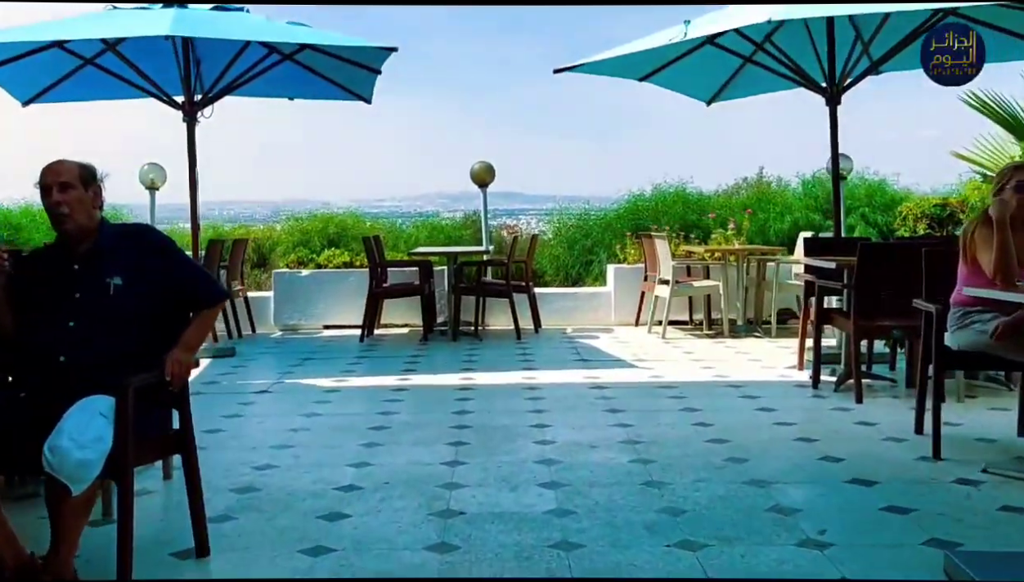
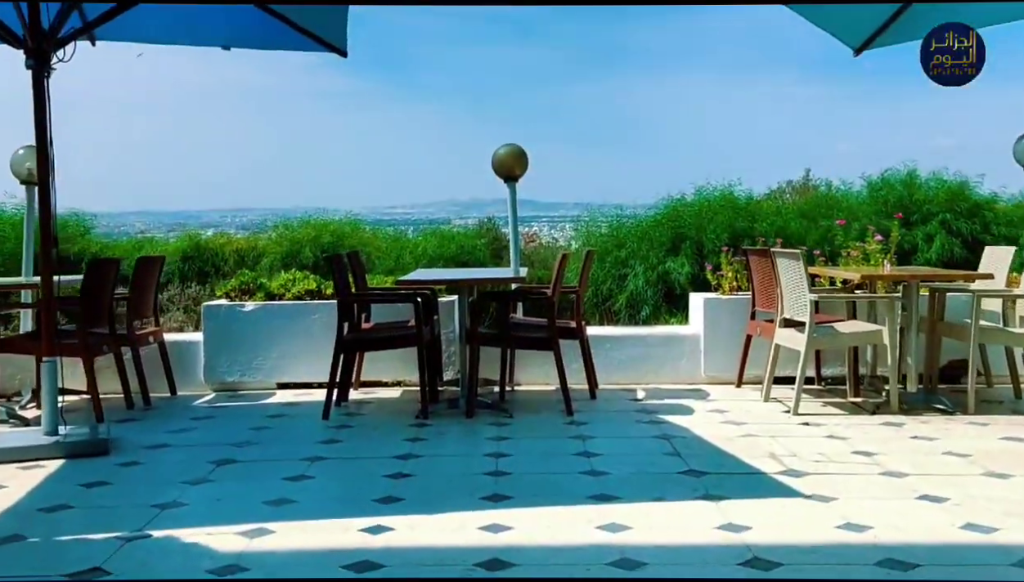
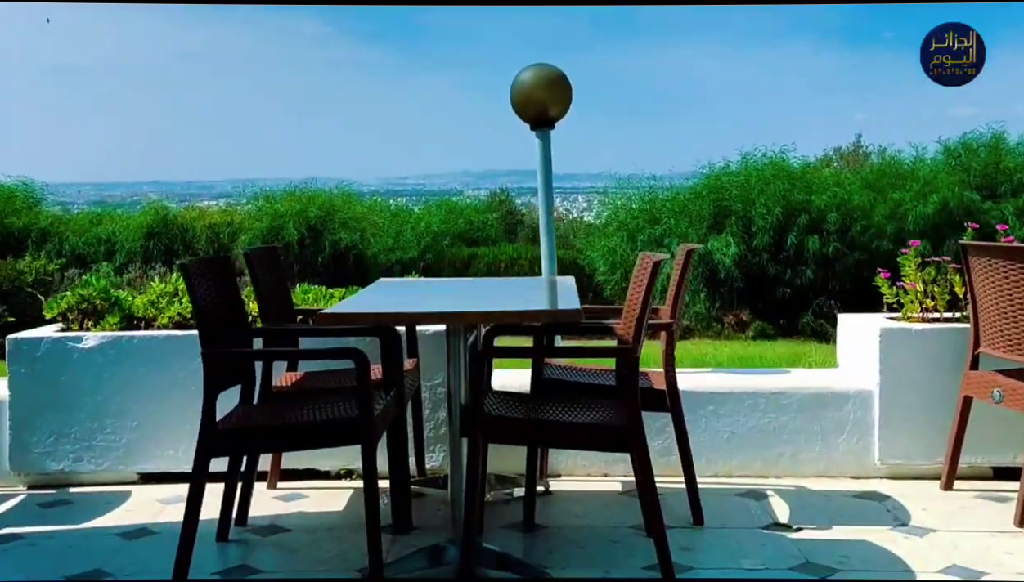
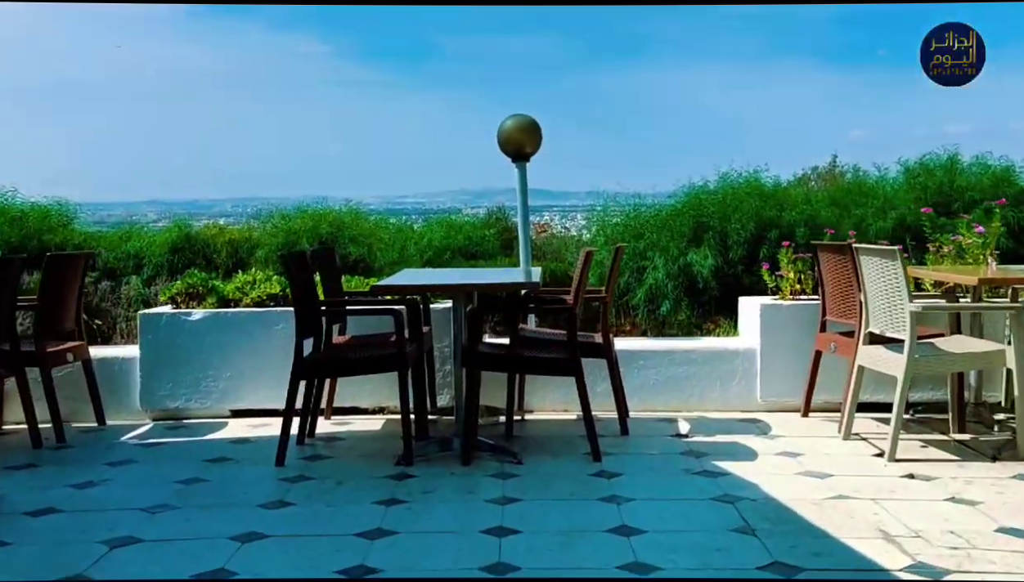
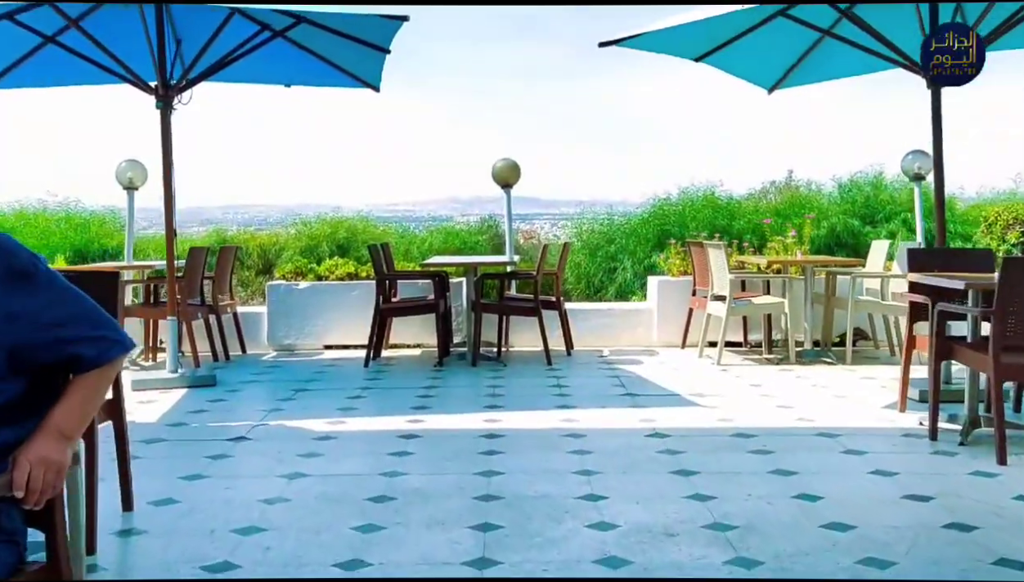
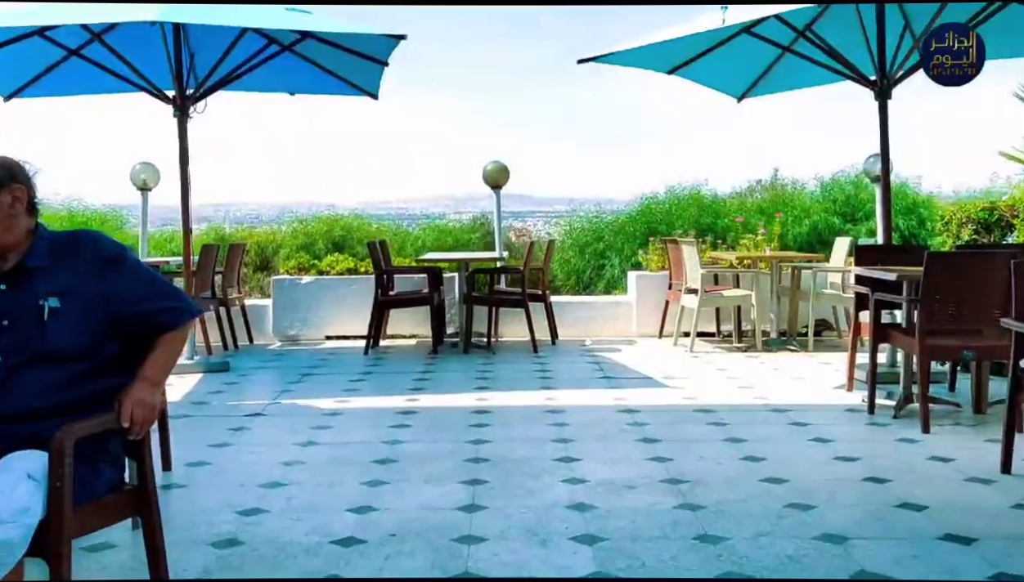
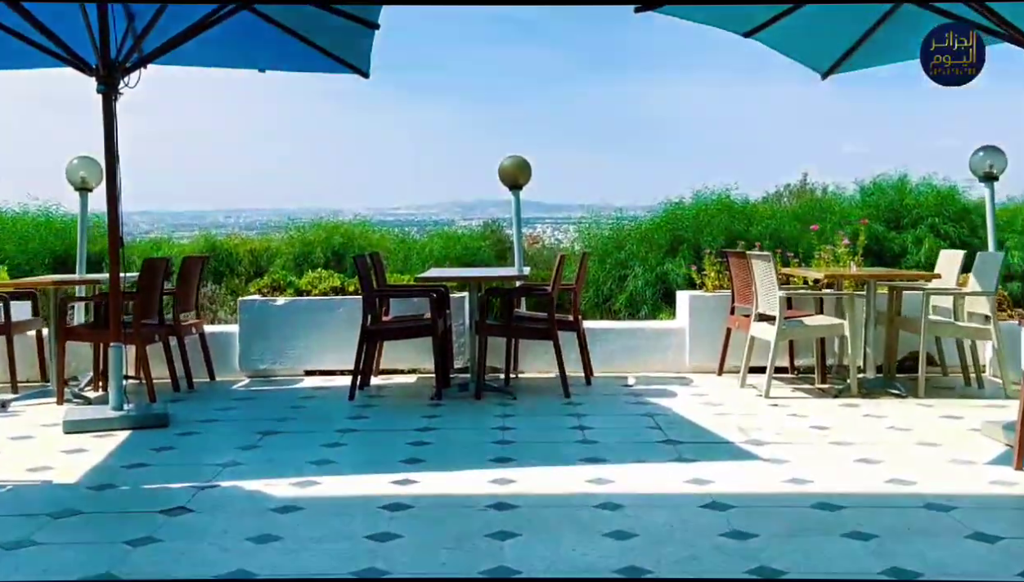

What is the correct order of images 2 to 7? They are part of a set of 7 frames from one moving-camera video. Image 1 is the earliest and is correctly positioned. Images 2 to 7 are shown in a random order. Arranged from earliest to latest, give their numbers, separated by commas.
6, 5, 7, 2, 4, 3
